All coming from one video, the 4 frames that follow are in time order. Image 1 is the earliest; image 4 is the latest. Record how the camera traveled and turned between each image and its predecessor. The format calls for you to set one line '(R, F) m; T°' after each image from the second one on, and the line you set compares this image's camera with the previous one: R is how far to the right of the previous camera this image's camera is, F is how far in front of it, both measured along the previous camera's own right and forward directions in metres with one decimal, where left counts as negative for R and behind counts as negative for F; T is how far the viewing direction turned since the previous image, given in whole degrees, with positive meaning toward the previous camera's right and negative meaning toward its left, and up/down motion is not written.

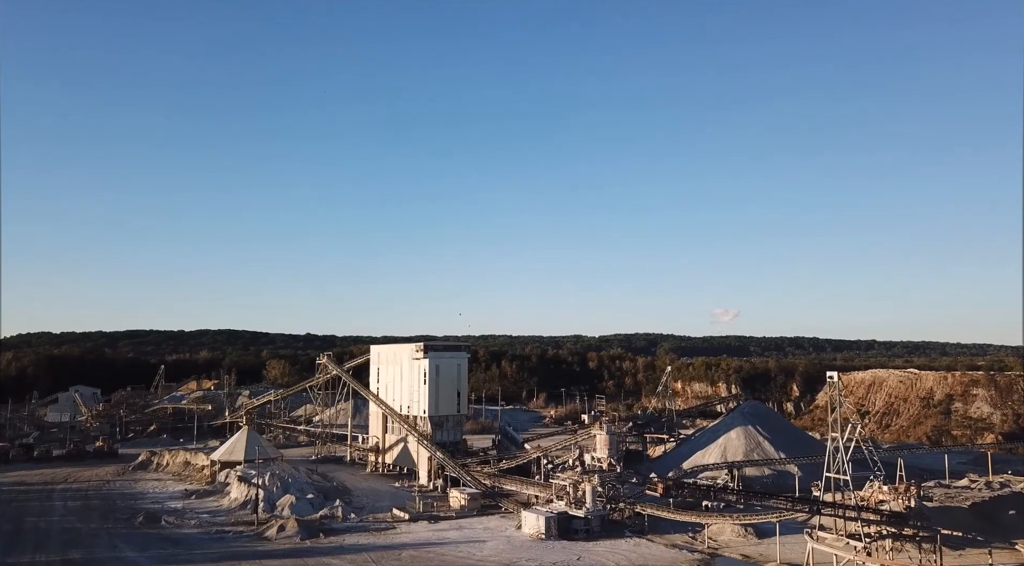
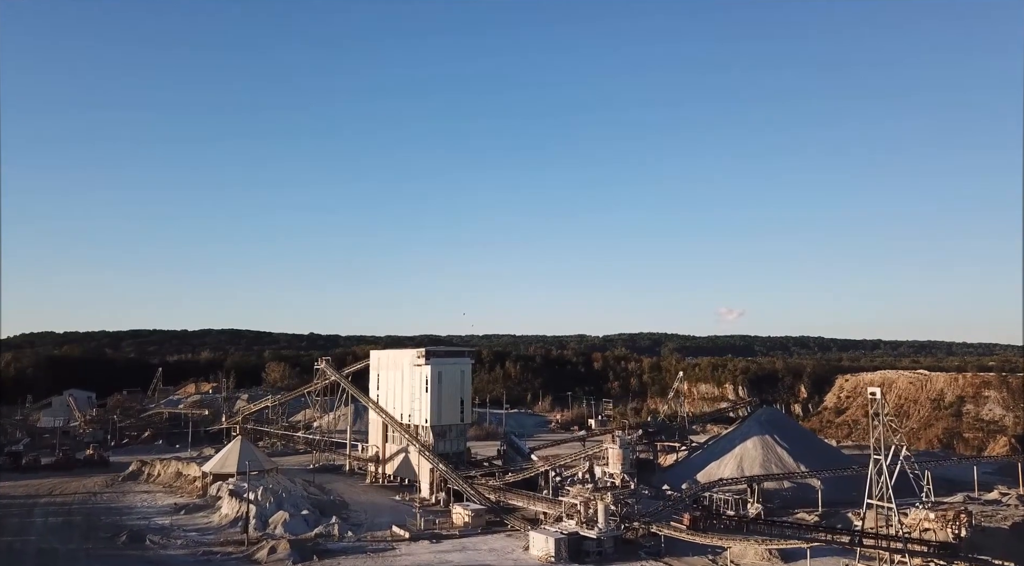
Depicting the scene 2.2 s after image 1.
(-0.1, +2.2) m; 0°
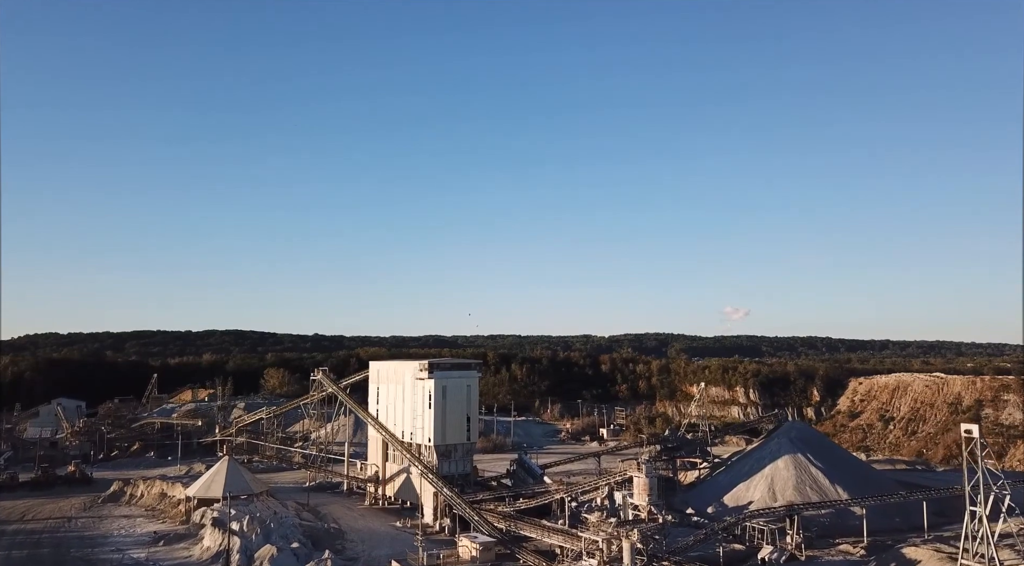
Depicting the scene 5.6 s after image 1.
(-0.3, +3.6) m; 0°
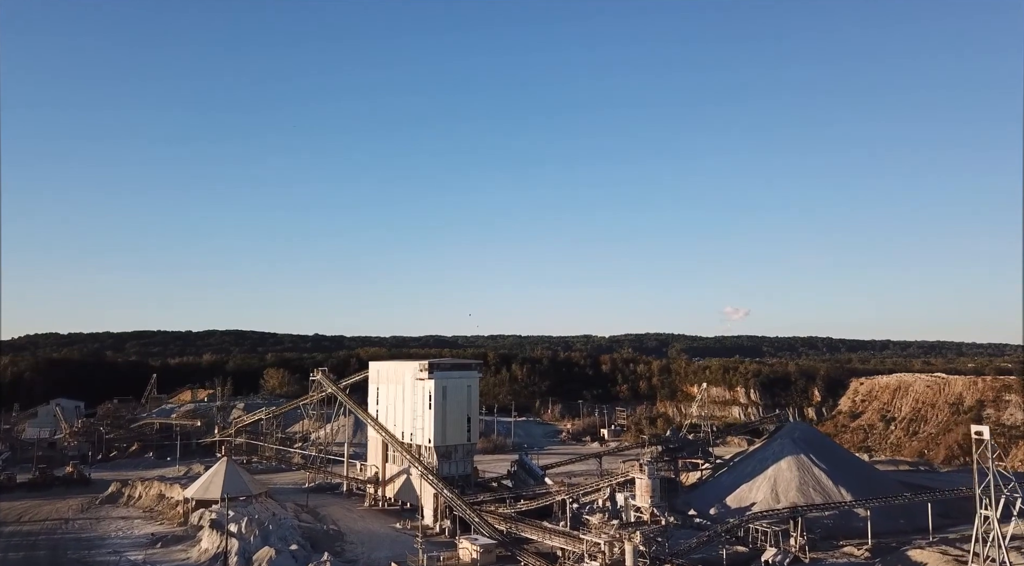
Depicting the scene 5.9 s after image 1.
(0.0, +0.3) m; 0°
